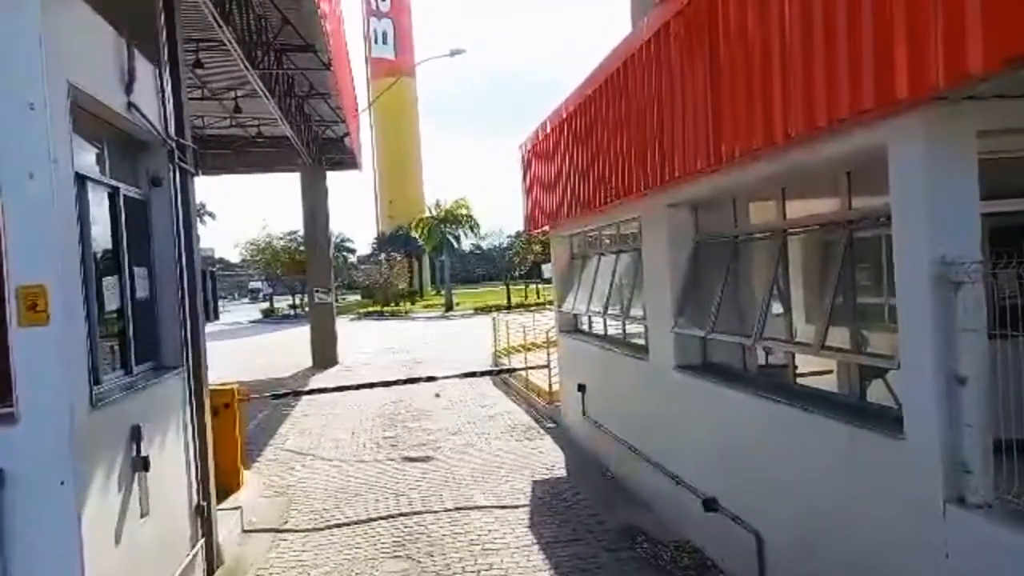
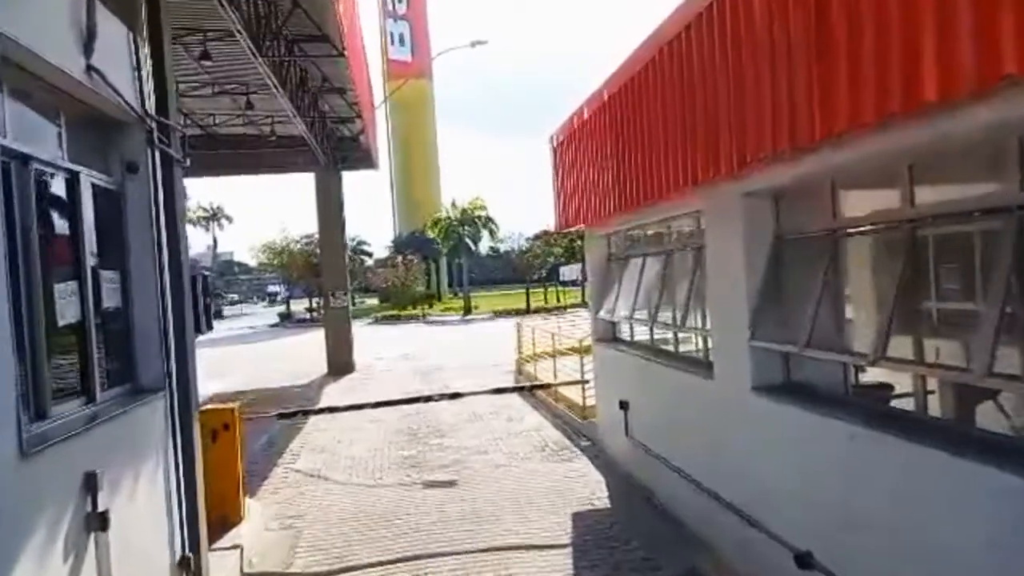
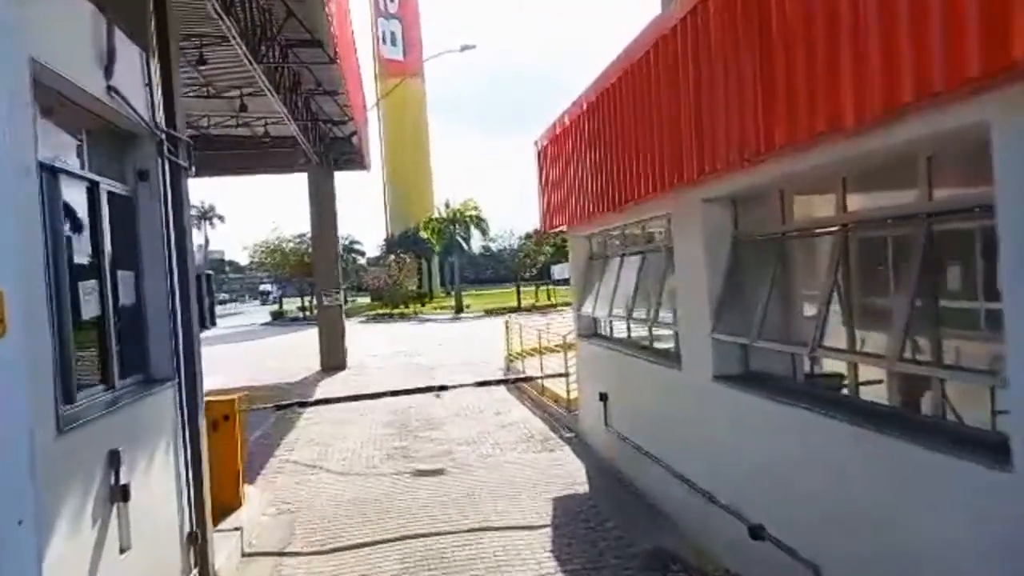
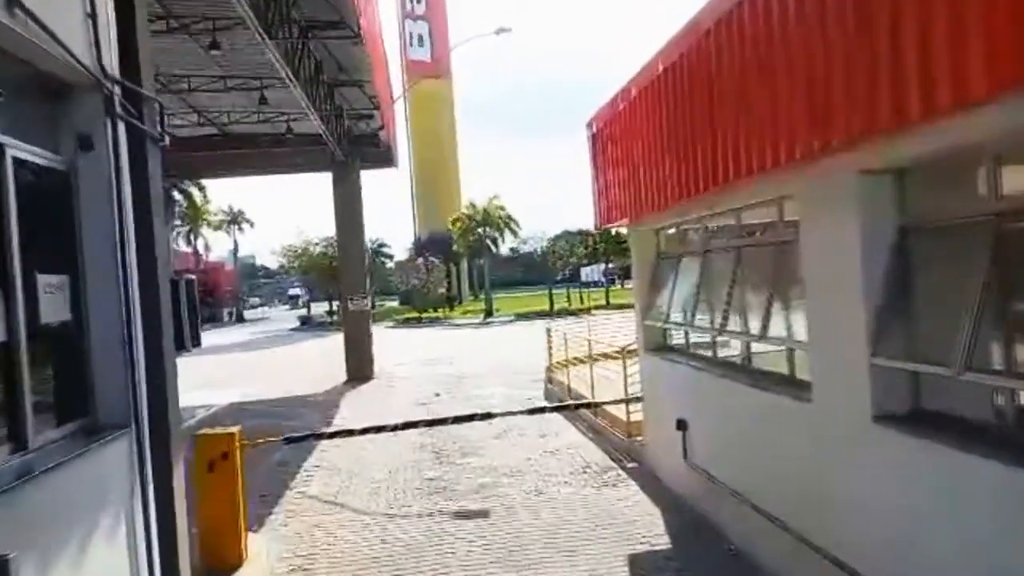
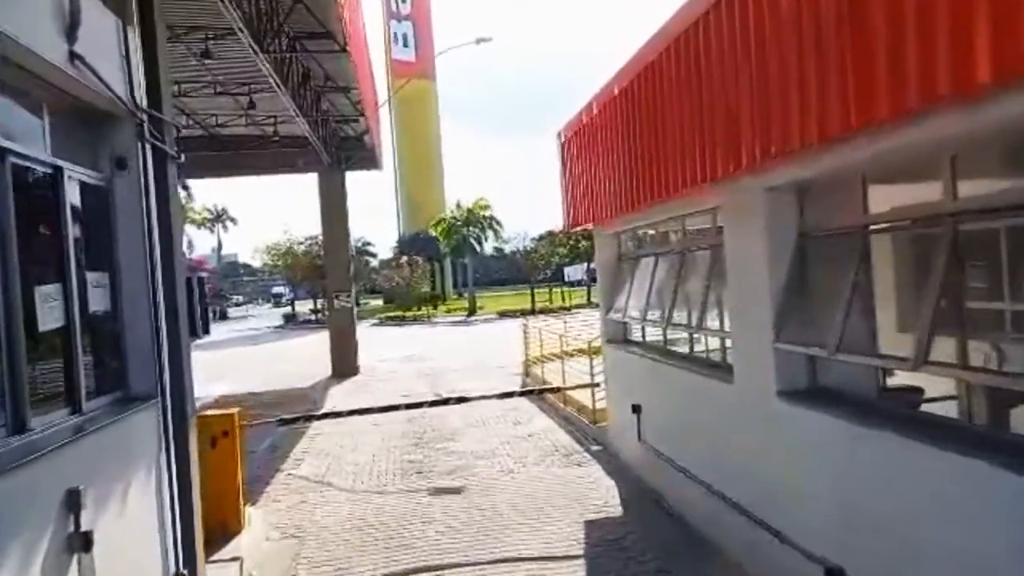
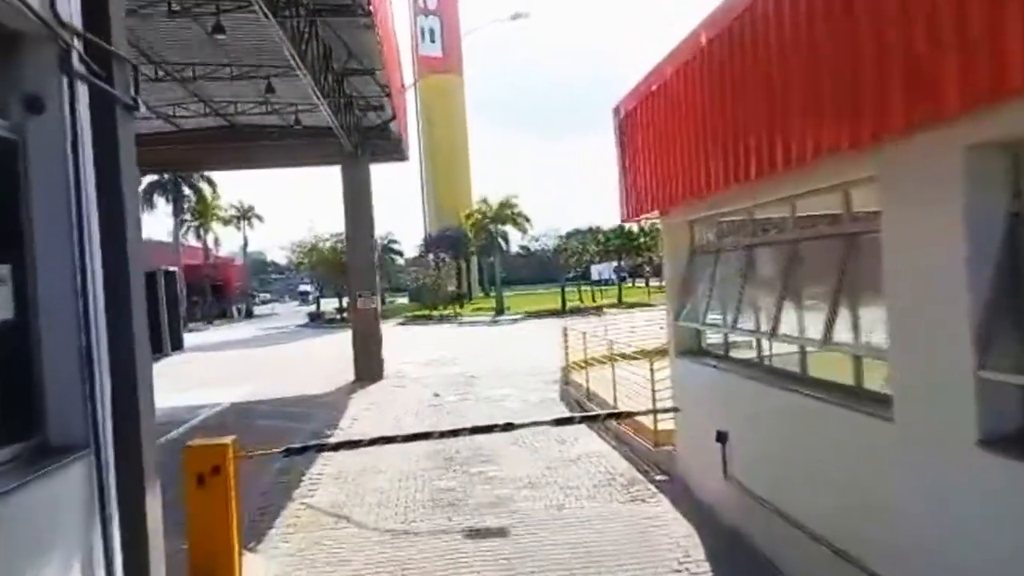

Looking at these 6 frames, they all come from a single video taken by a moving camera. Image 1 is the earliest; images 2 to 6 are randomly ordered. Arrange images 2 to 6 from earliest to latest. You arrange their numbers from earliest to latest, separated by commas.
3, 2, 5, 4, 6
